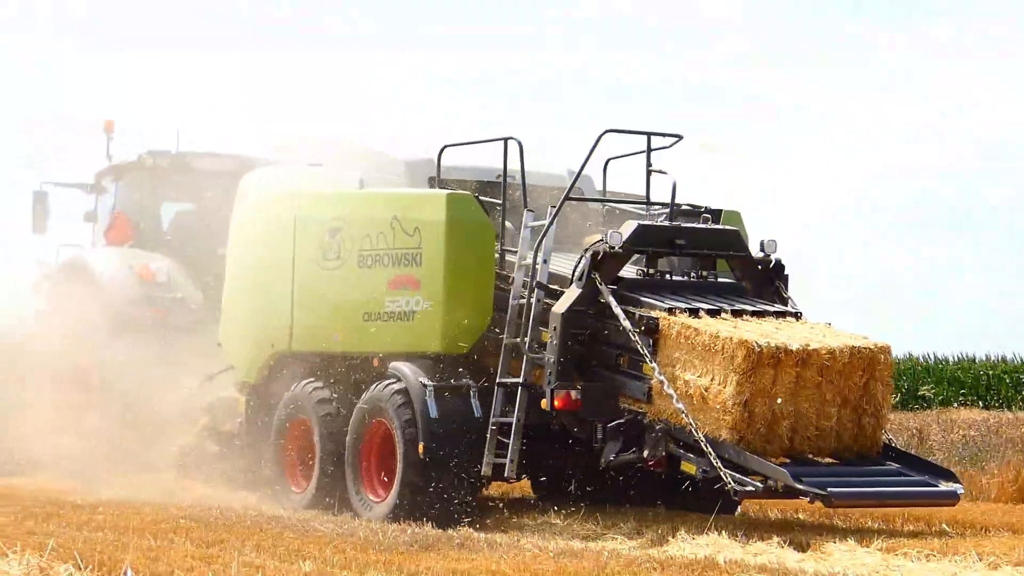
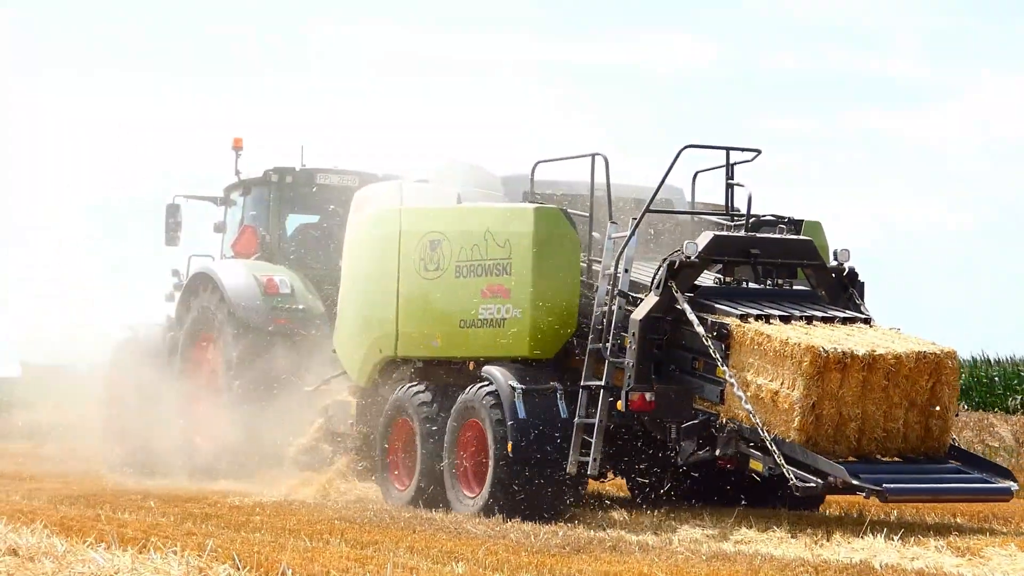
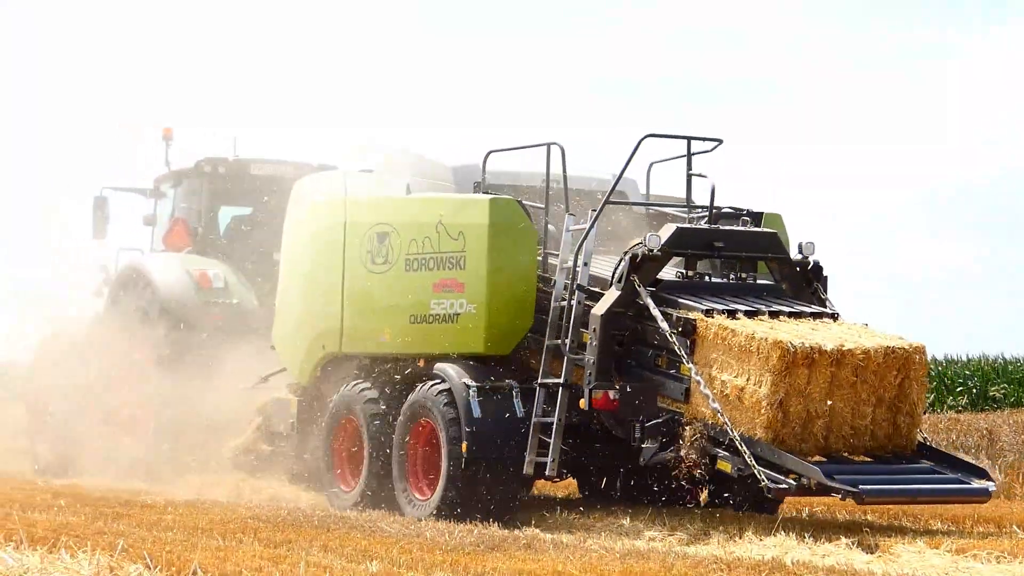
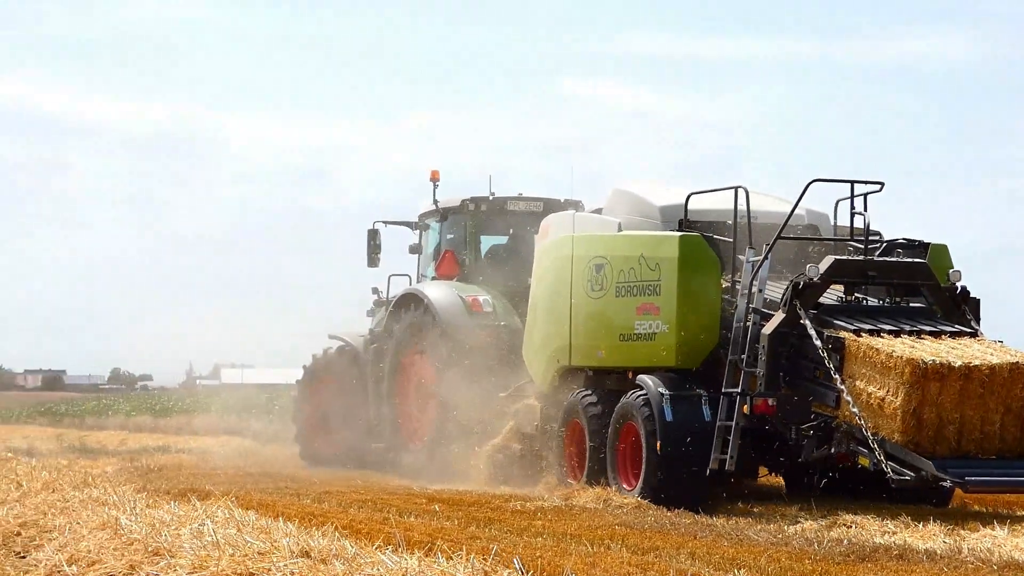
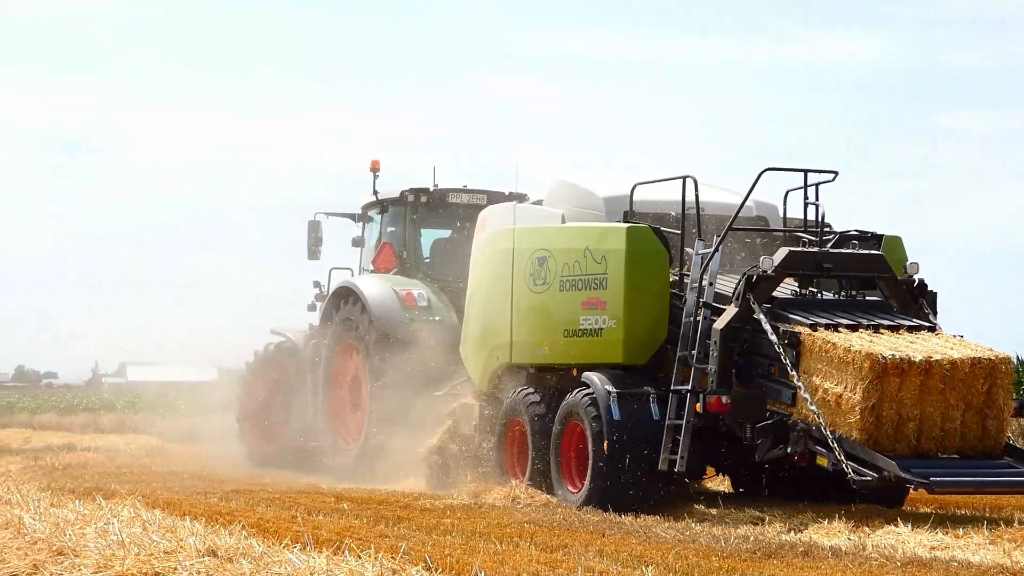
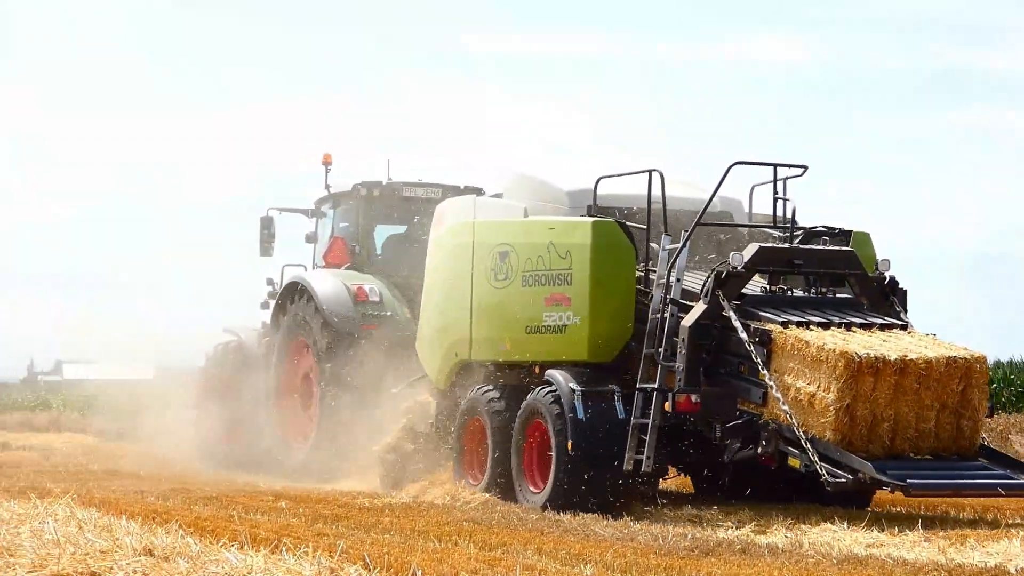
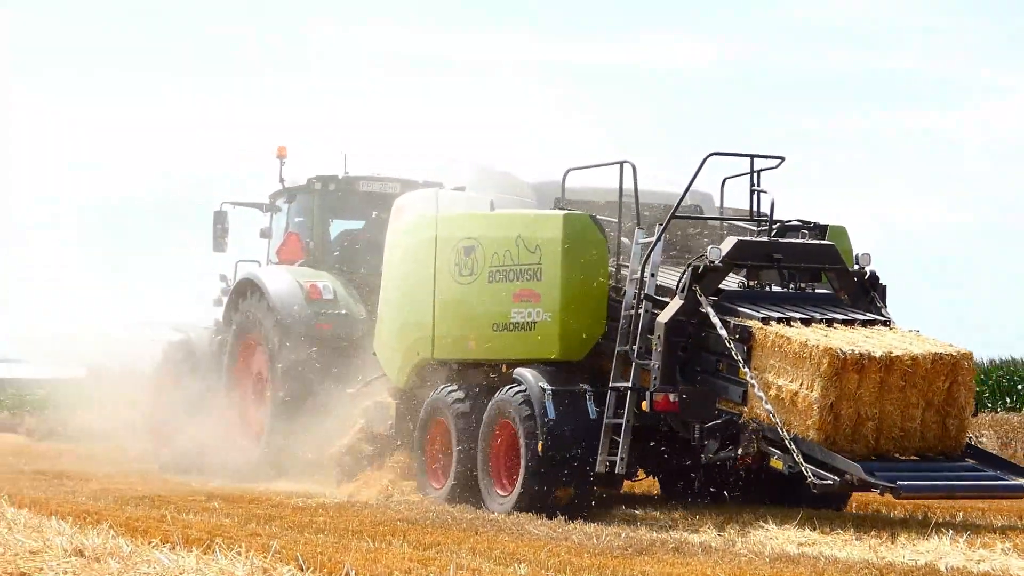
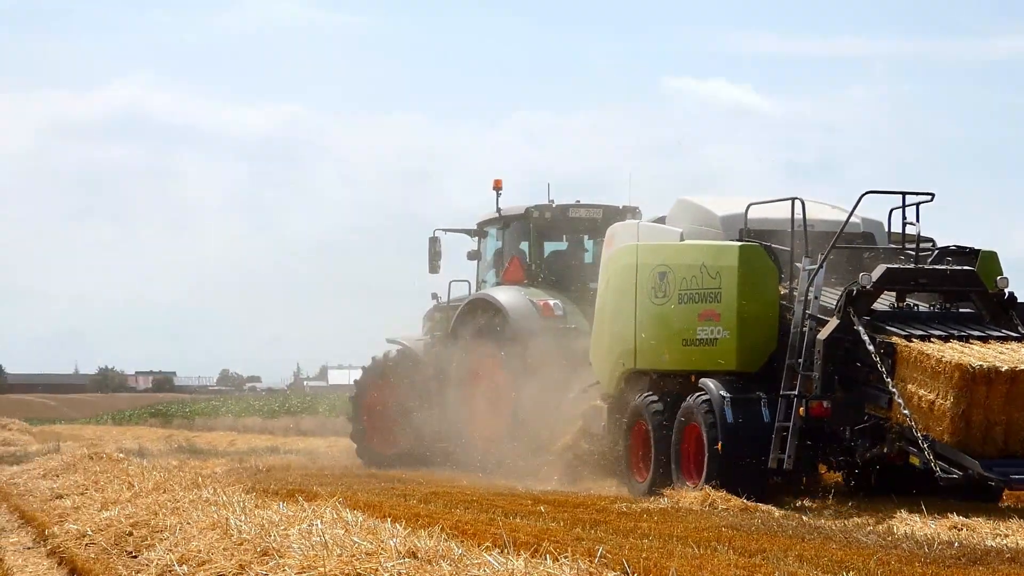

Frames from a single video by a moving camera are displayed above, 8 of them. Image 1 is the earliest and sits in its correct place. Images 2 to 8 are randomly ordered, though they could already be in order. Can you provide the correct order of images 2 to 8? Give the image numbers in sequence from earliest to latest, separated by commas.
3, 2, 7, 6, 5, 4, 8
